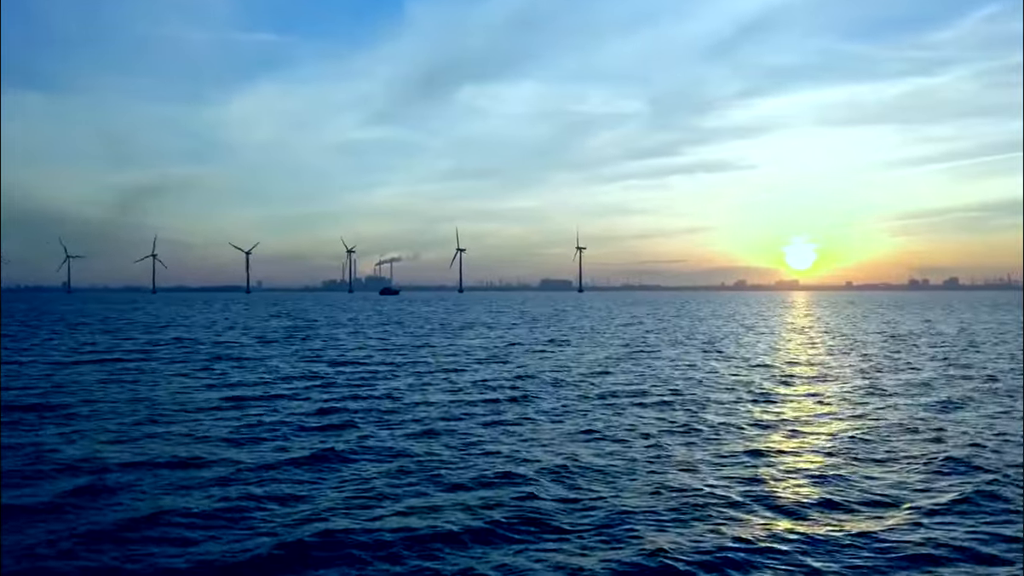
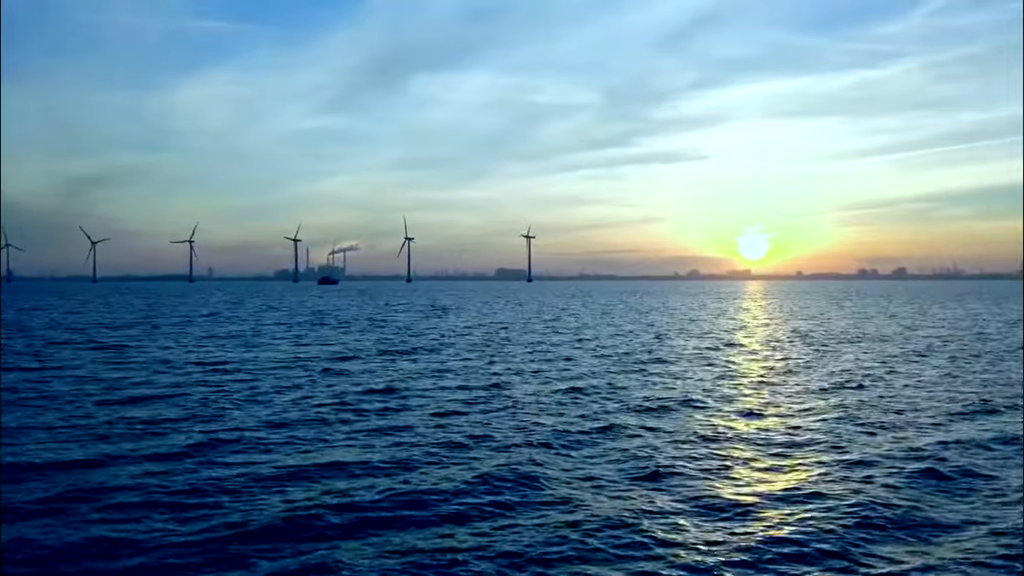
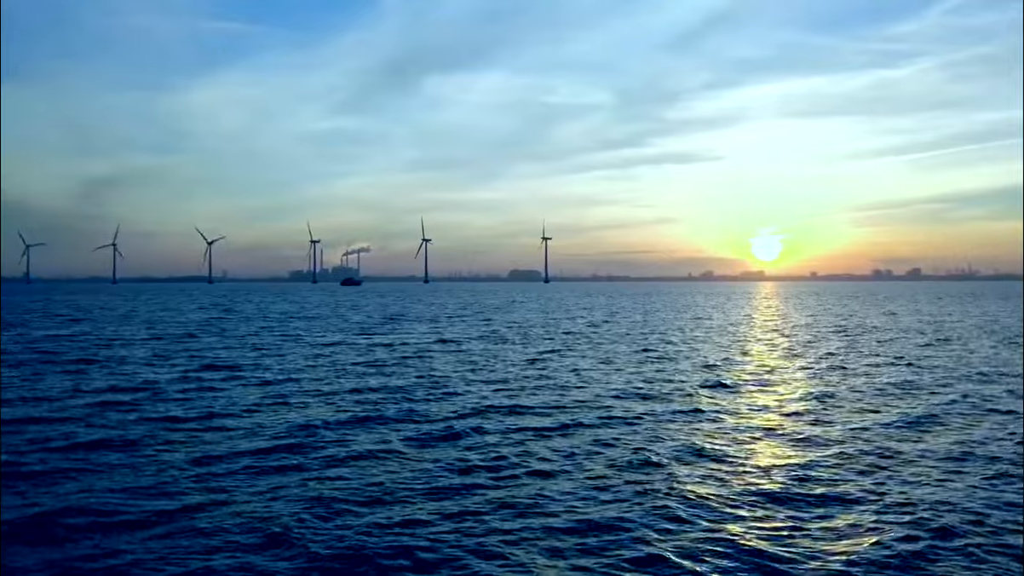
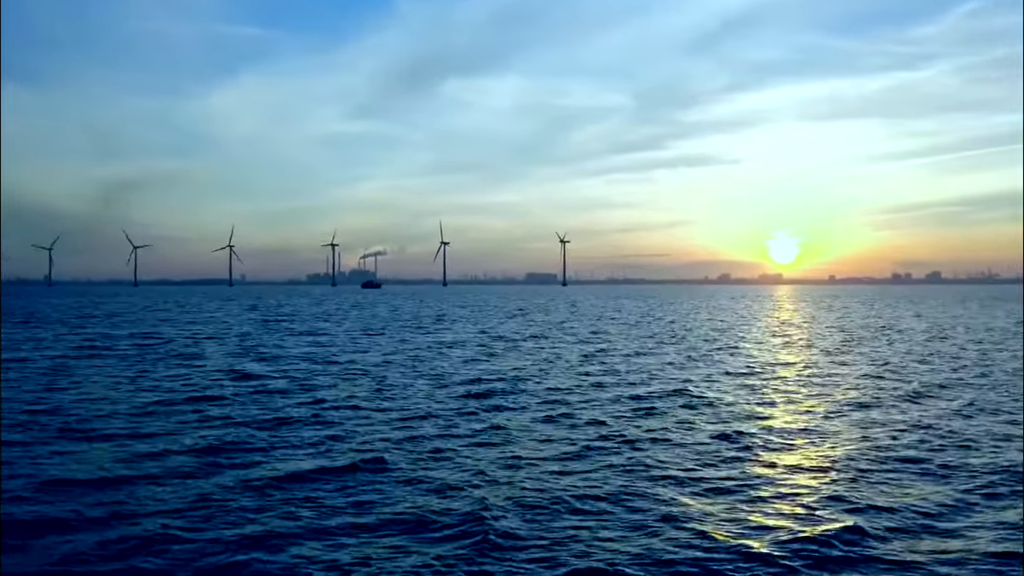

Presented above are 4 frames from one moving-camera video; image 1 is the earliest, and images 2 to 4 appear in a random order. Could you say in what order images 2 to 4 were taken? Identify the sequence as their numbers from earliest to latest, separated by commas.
4, 3, 2
